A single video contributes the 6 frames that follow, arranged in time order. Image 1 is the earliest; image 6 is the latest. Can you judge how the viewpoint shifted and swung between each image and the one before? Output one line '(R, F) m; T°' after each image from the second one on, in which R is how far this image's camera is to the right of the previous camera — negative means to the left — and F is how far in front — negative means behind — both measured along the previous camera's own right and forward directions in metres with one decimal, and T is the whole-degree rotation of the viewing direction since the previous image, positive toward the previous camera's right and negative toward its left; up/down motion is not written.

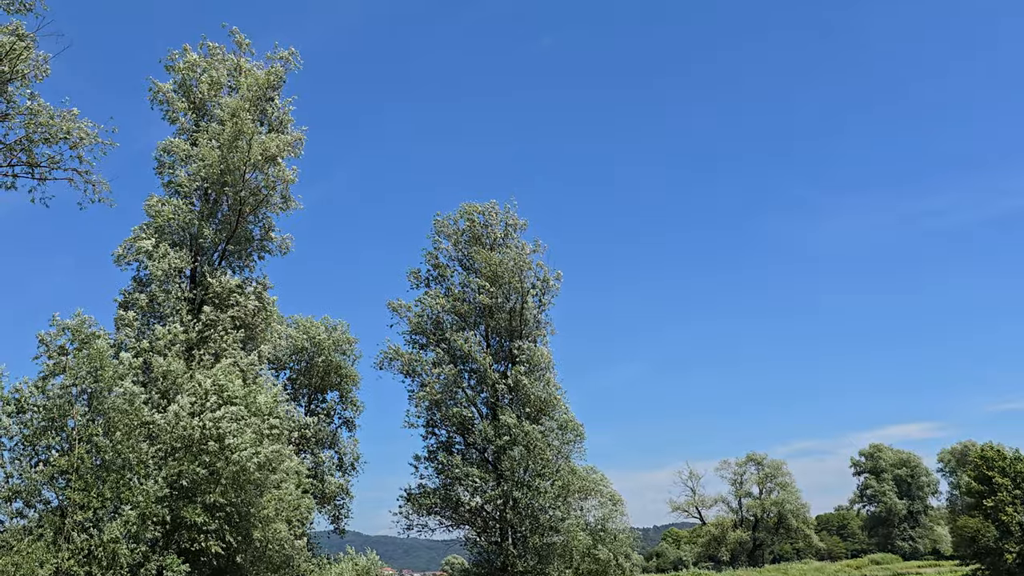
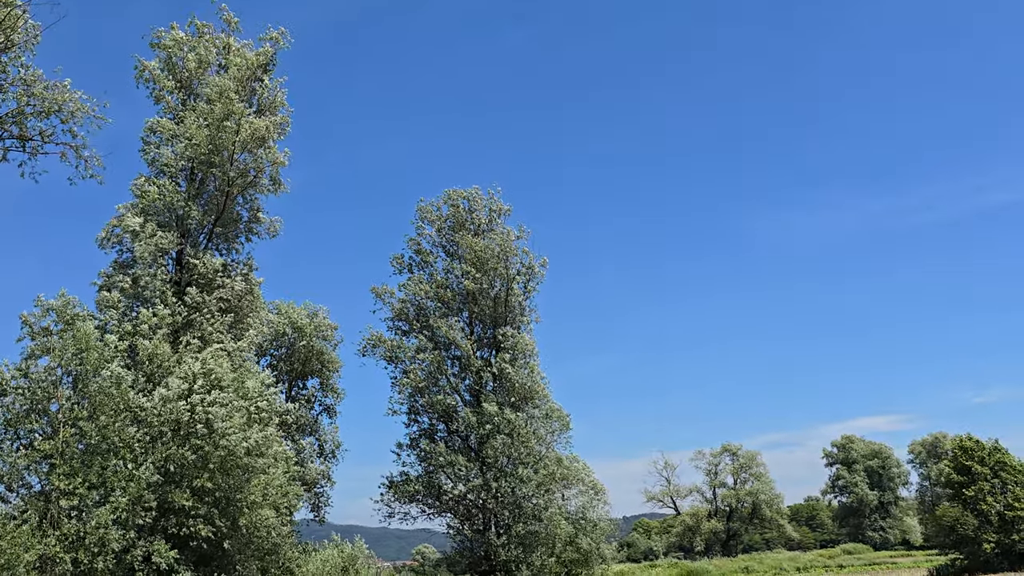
(-0.2, 0.0) m; +2°
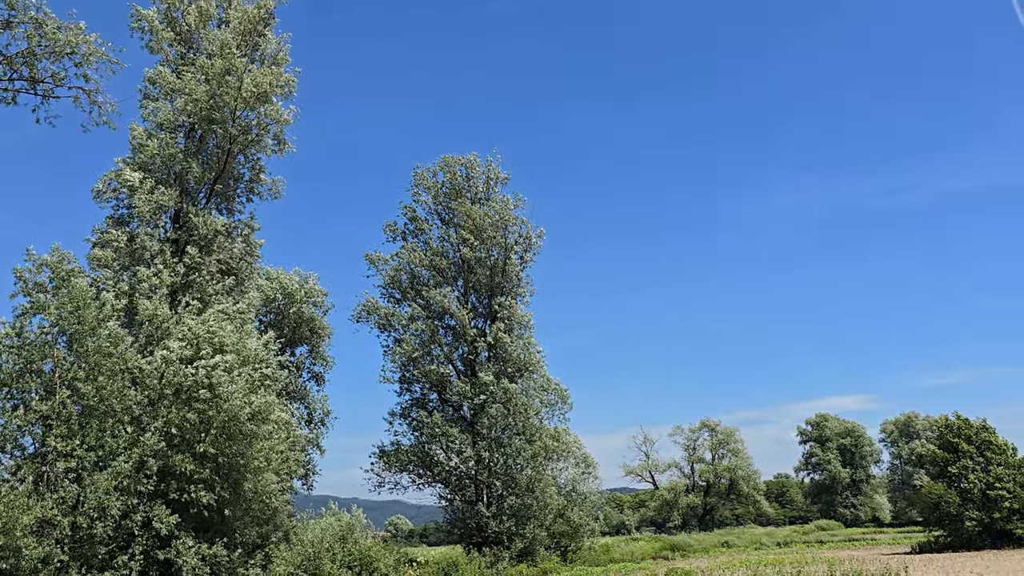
(-0.4, +0.2) m; +1°
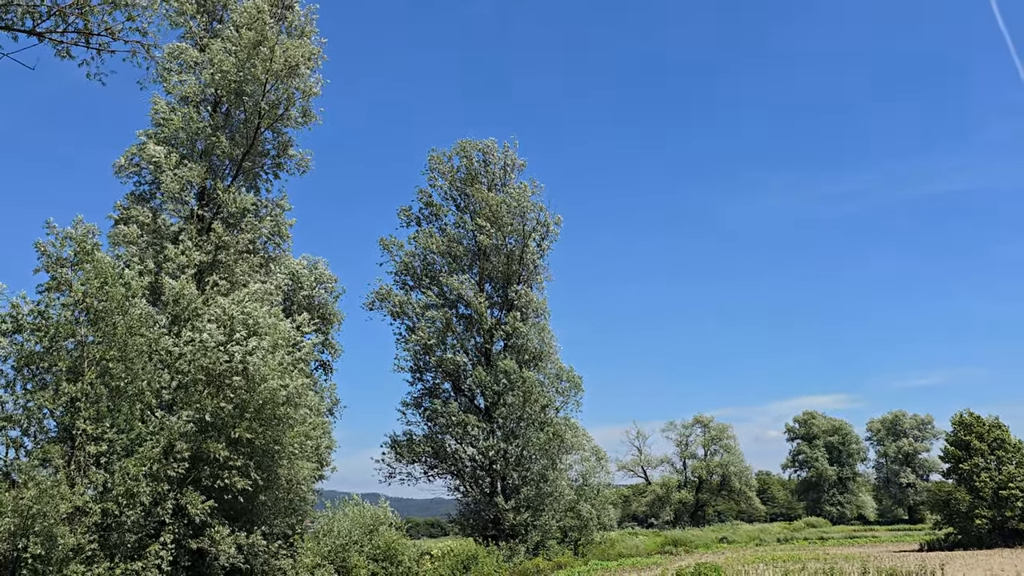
(-0.7, +0.3) m; +1°
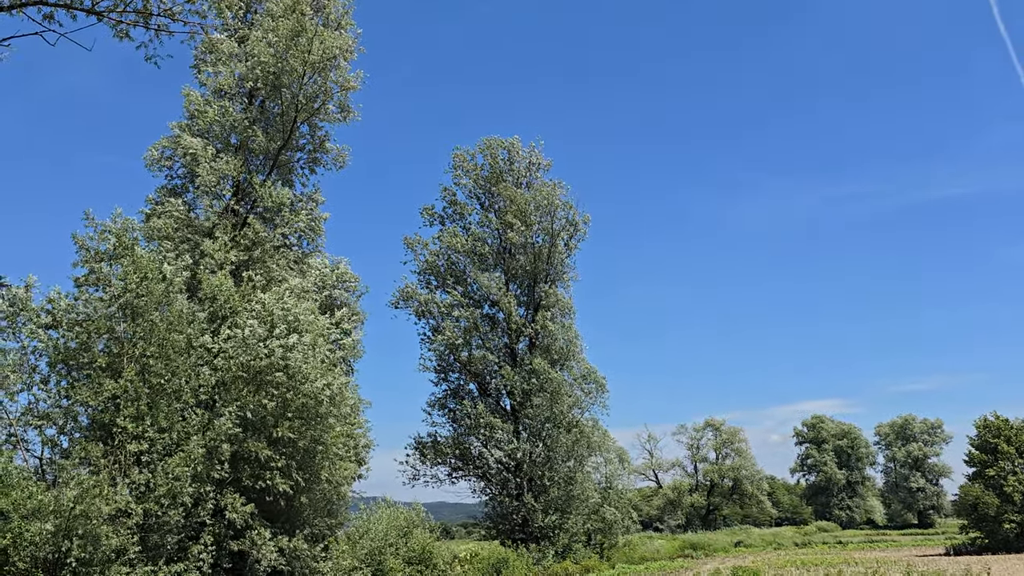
(-0.5, +0.3) m; -1°
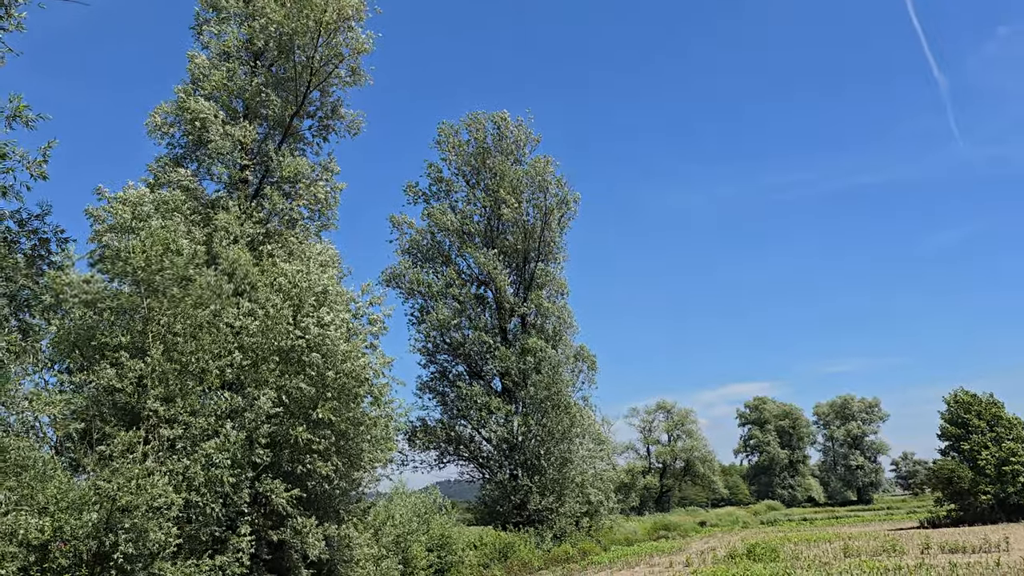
(-1.1, +0.3) m; +4°
